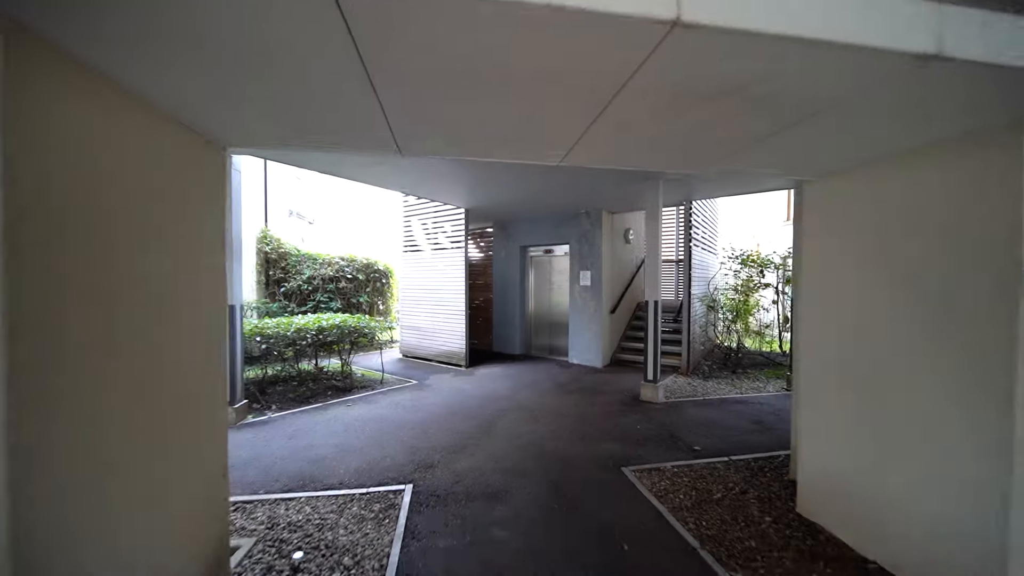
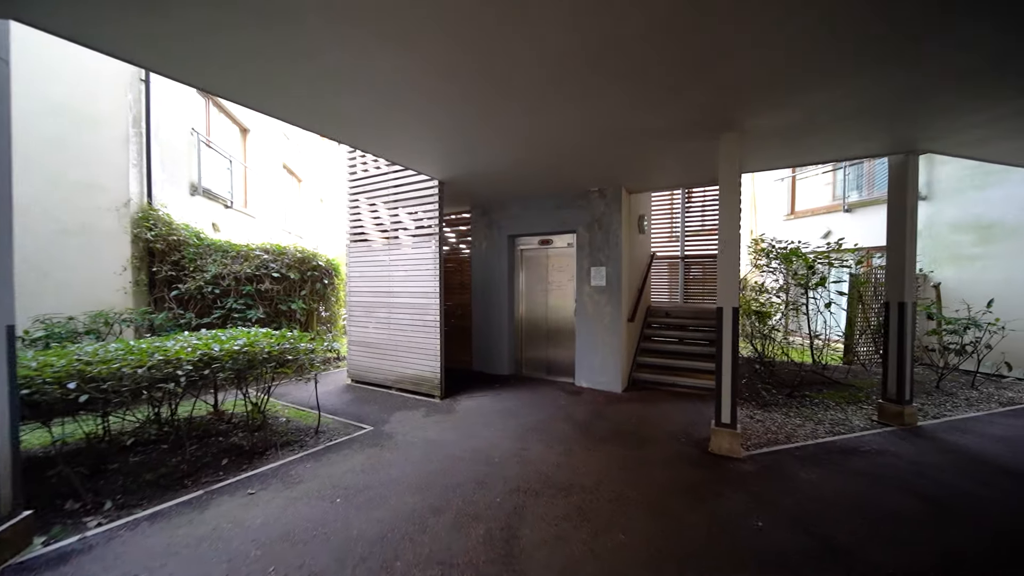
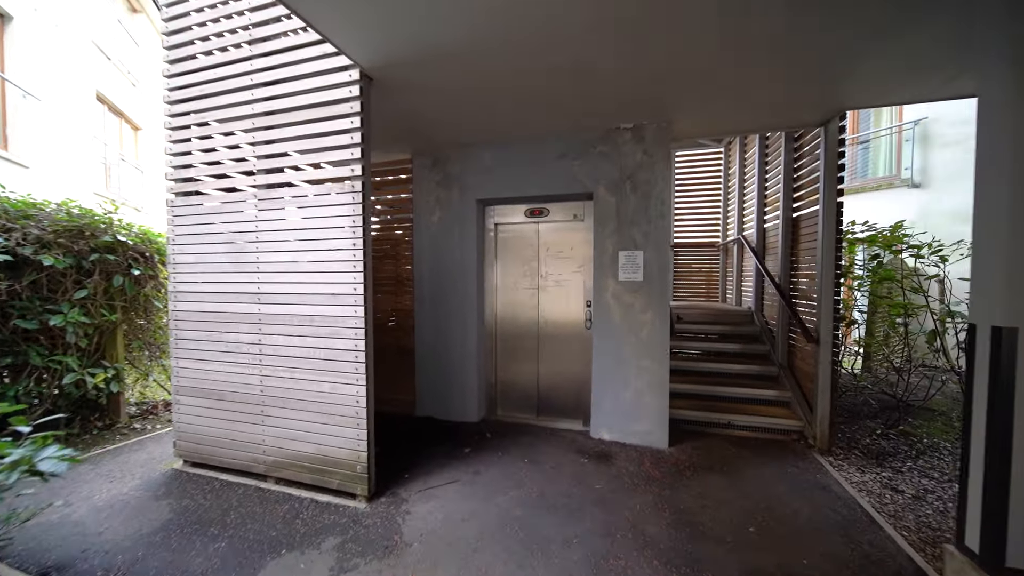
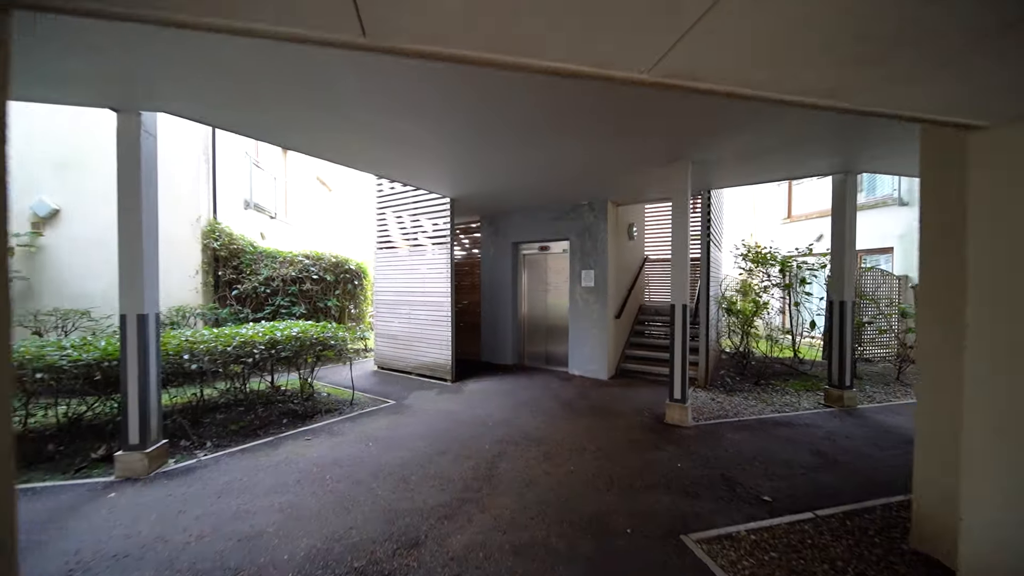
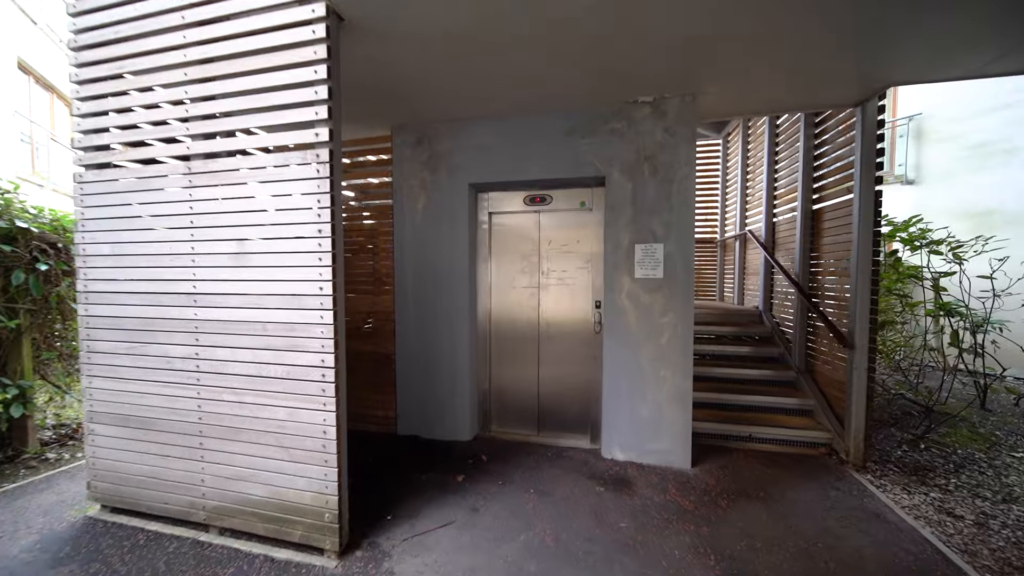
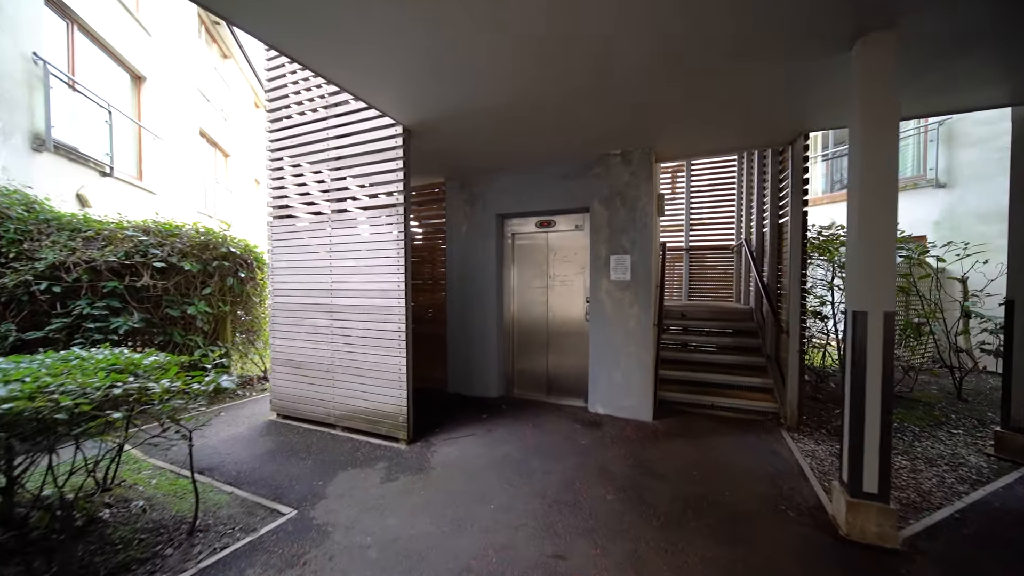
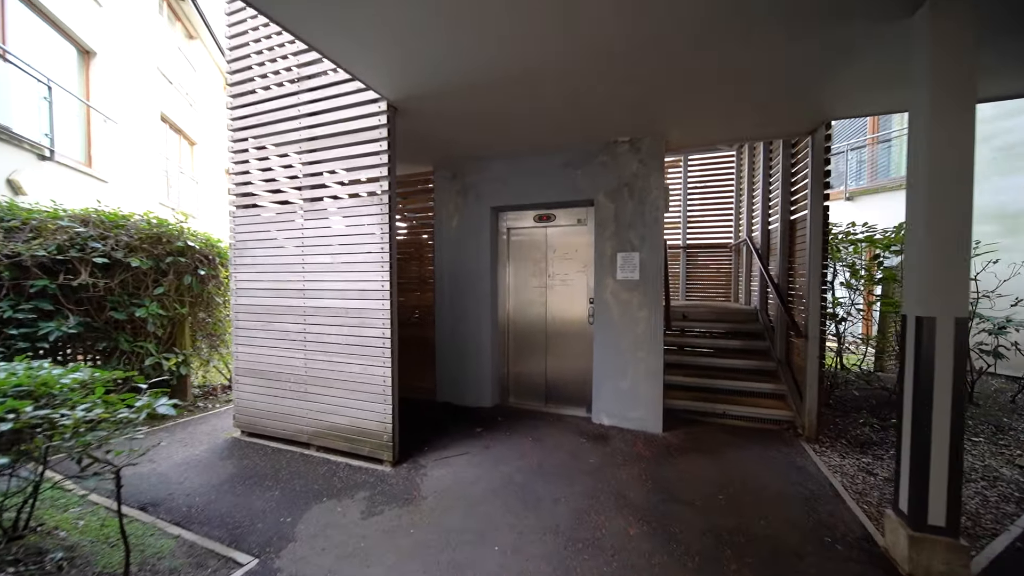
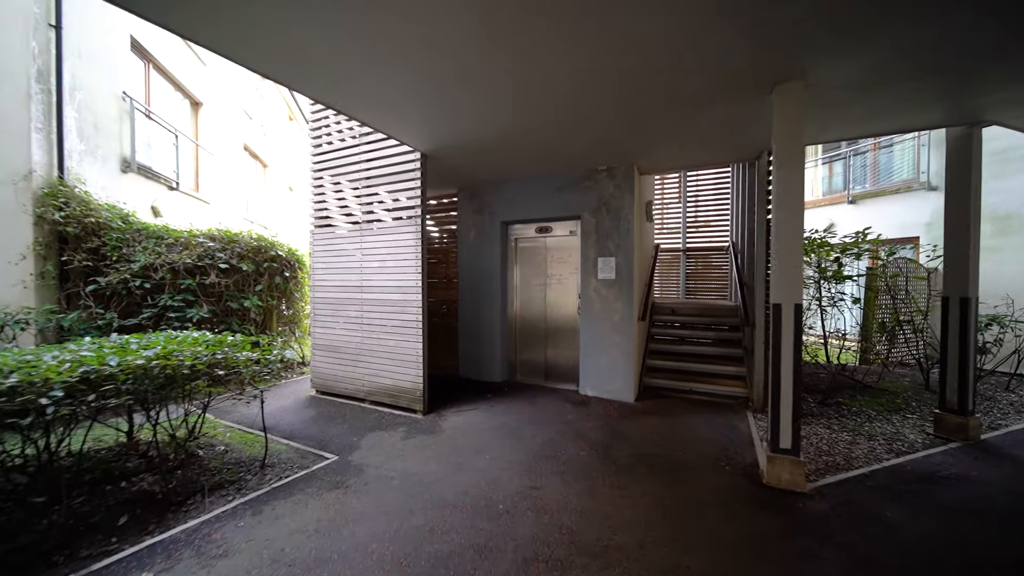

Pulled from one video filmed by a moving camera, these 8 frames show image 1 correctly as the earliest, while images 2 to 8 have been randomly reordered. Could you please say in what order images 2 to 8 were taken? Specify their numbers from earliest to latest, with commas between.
4, 2, 8, 6, 7, 3, 5
